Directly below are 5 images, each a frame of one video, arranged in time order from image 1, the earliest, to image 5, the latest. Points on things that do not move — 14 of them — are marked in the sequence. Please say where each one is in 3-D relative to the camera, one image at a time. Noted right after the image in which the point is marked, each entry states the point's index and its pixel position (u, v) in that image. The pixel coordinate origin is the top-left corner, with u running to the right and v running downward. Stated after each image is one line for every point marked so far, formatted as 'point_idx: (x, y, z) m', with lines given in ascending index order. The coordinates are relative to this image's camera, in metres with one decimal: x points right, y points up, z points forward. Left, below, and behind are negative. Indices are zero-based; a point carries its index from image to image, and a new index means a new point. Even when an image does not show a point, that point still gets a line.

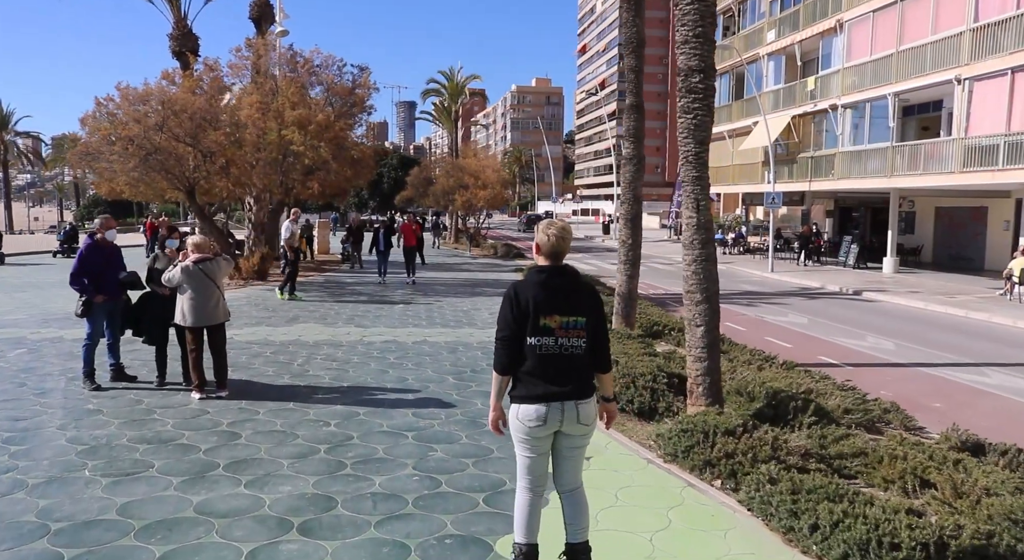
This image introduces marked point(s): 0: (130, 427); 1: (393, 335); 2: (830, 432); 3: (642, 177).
0: (-3.0, -1.2, +6.1) m
1: (-1.7, -0.8, +11.1) m
2: (+2.5, -1.2, +6.2) m
3: (+2.0, +1.5, +11.9) m
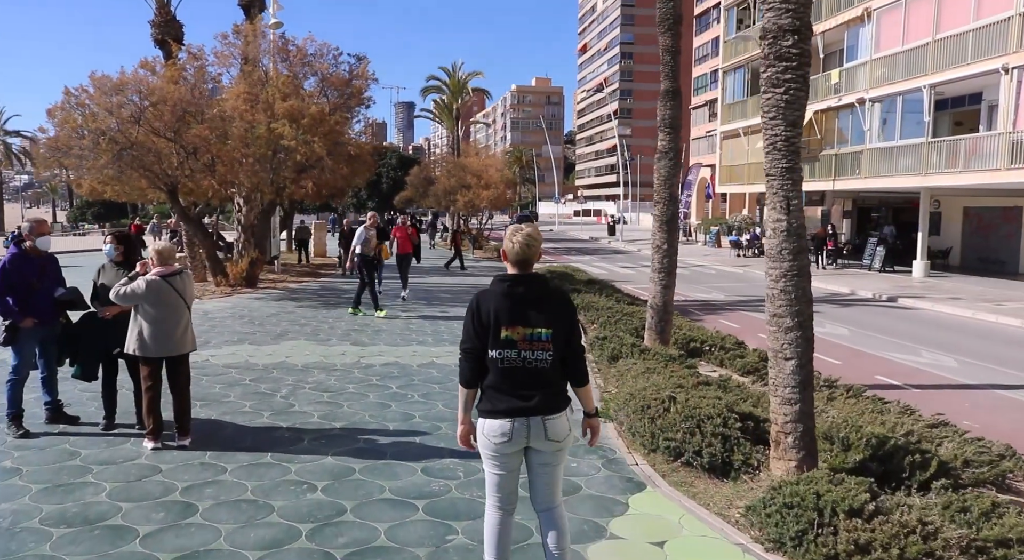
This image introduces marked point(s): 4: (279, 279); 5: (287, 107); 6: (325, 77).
0: (-2.7, -1.3, +4.6) m
1: (-1.4, -0.9, +9.6) m
2: (+2.8, -1.3, +4.7) m
3: (+2.2, +1.4, +10.4) m
4: (-5.7, 0.0, +19.2) m
5: (-4.6, +3.6, +15.8) m
6: (-4.4, +4.8, +18.3) m
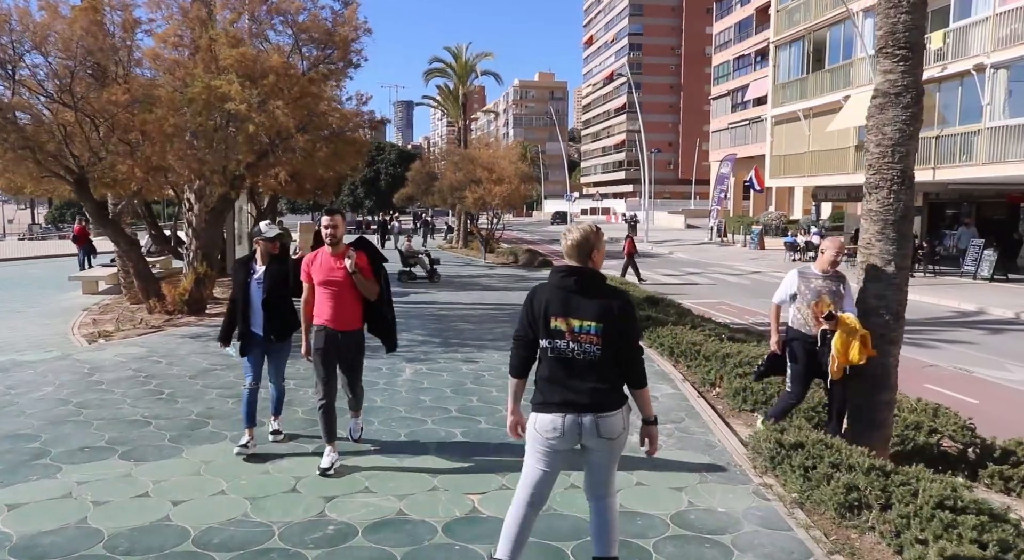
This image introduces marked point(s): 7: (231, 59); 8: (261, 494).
0: (-2.0, -1.7, -0.1) m
1: (-0.7, -1.3, +4.8) m
2: (+3.5, -1.7, -0.1) m
3: (+2.9, +1.0, +5.6) m
4: (-5.0, -0.4, +14.4) m
5: (-3.9, +3.2, +11.0) m
6: (-3.7, +4.4, +13.5) m
7: (-4.0, +3.1, +11.0) m
8: (-1.5, -1.3, +4.8) m
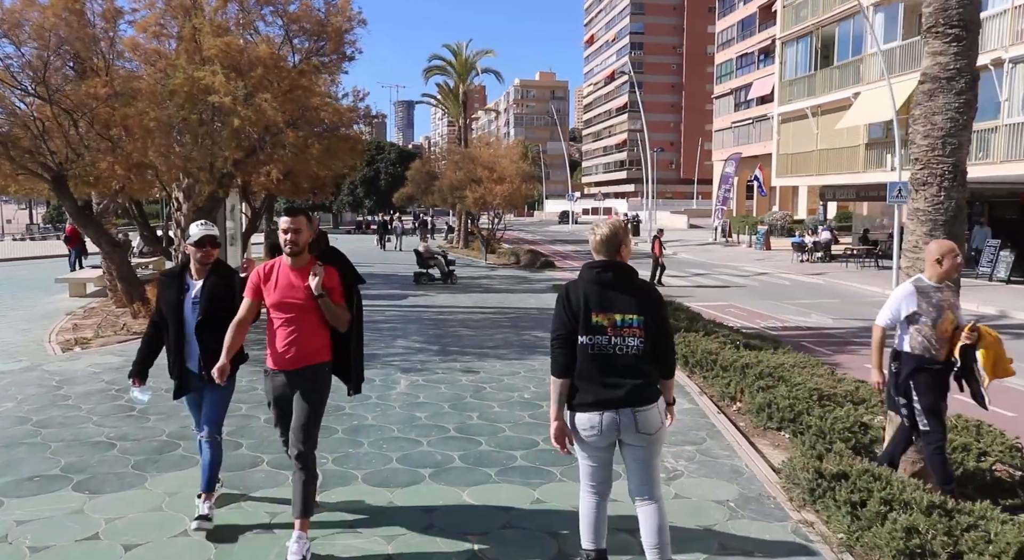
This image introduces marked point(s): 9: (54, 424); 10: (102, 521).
0: (-2.0, -1.7, -0.8) m
1: (-0.7, -1.4, +4.2) m
2: (+3.5, -1.8, -0.7) m
3: (+2.9, +1.0, +5.0) m
4: (-5.0, -0.4, +13.8) m
5: (-3.8, +3.1, +10.4) m
6: (-3.7, +4.4, +12.9) m
7: (-3.9, +3.1, +10.4) m
8: (-1.5, -1.4, +4.2) m
9: (-3.6, -1.1, +6.2) m
10: (-2.3, -1.3, +4.3) m
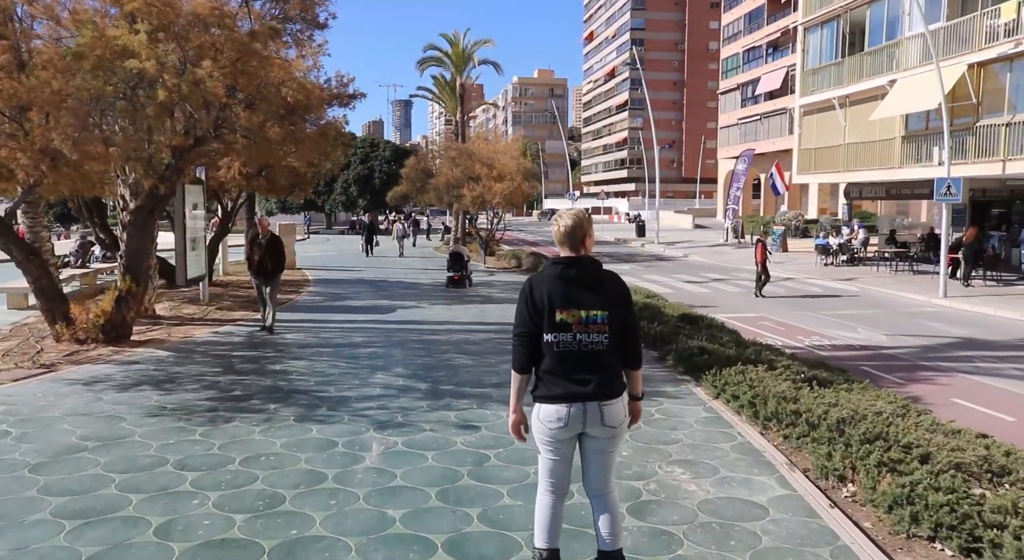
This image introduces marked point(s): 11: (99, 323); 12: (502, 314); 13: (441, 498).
0: (-1.9, -1.9, -3.0) m
1: (-0.6, -1.6, +2.0) m
2: (+3.7, -2.0, -2.9) m
3: (+3.1, +0.8, +2.8) m
4: (-4.9, -0.6, +11.6) m
5: (-3.7, +2.9, +8.1) m
6: (-3.6, +4.2, +10.7) m
7: (-3.8, +2.9, +8.1) m
8: (-1.4, -1.5, +1.9) m
9: (-3.5, -1.3, +3.9) m
10: (-2.2, -1.5, +2.1) m
11: (-5.1, -0.5, +9.8) m
12: (-0.1, -0.6, +13.7) m
13: (-0.4, -1.3, +4.8) m
